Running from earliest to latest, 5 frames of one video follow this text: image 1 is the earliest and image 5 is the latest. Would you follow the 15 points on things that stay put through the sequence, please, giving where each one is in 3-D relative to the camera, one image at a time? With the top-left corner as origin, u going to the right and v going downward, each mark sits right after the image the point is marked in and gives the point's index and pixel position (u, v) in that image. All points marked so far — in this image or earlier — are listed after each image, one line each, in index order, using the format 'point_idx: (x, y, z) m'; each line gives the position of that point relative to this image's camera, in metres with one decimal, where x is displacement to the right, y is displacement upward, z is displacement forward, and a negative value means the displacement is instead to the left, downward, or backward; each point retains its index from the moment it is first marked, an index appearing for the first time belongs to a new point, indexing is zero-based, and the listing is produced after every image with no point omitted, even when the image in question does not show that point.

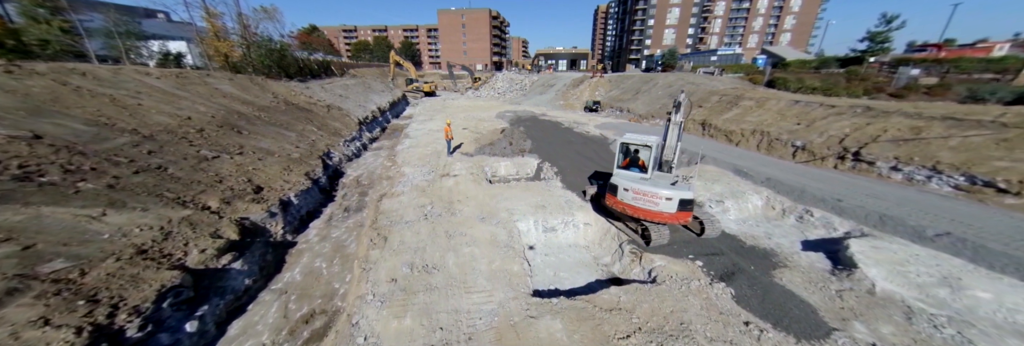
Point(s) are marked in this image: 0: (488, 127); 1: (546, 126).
0: (-1.5, +2.8, +17.6) m
1: (+2.5, +2.8, +17.7) m
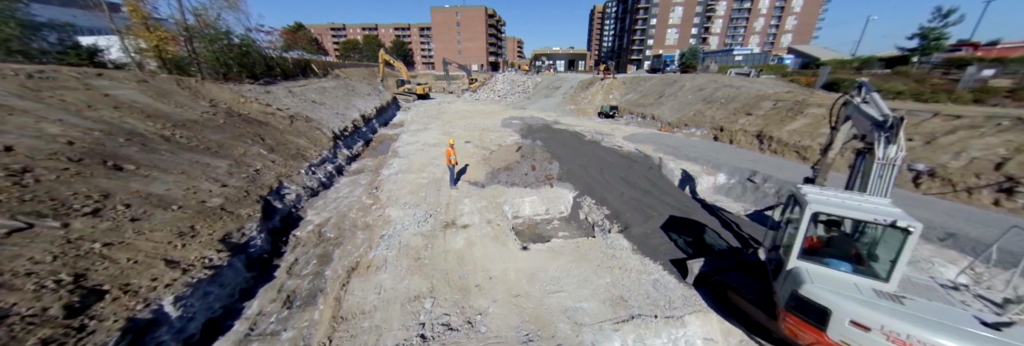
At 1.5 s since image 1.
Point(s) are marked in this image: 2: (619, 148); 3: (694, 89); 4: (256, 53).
0: (-0.9, +1.6, +14.5) m
1: (+3.1, +1.7, +14.6) m
2: (+5.1, +1.2, +13.1) m
3: (+13.2, +6.0, +19.8) m
4: (-17.3, +8.0, +18.3) m
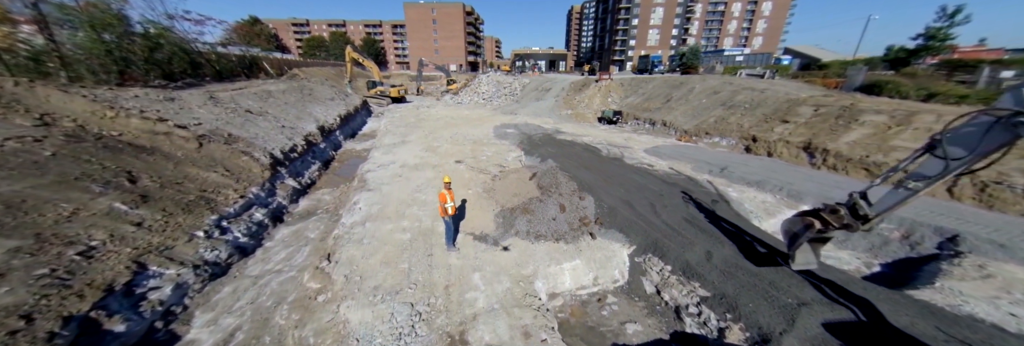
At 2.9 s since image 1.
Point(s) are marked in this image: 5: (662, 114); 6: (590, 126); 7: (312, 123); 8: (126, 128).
0: (-0.8, +0.6, +11.6) m
1: (+3.2, +0.7, +12.0) m
2: (+5.3, +0.2, +10.6) m
3: (+12.7, +5.3, +18.0) m
4: (-17.6, +6.5, +14.2) m
5: (+10.2, +4.0, +18.6) m
6: (+5.4, +3.2, +19.0) m
7: (-9.6, +2.4, +13.3) m
8: (-9.2, +1.1, +6.6) m
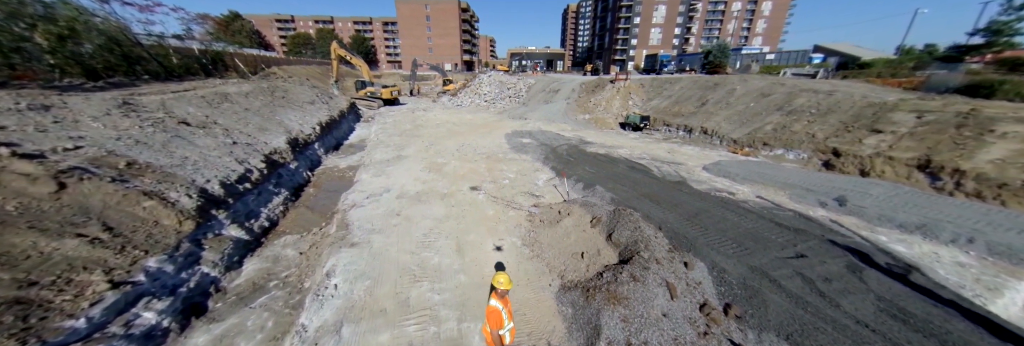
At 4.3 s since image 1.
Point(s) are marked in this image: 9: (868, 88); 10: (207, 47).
0: (+0.3, -0.4, +8.8) m
1: (+4.2, -0.1, +9.3) m
2: (+6.4, -0.6, +8.0) m
3: (+13.6, +4.4, +15.5) m
4: (-16.7, +5.5, +11.0) m
5: (+11.1, +3.1, +16.1) m
6: (+6.3, +2.4, +16.4) m
7: (-8.7, +1.5, +10.3) m
8: (-8.0, +0.1, +3.6) m
9: (+16.8, +4.0, +13.0) m
10: (-19.8, +8.1, +17.8) m
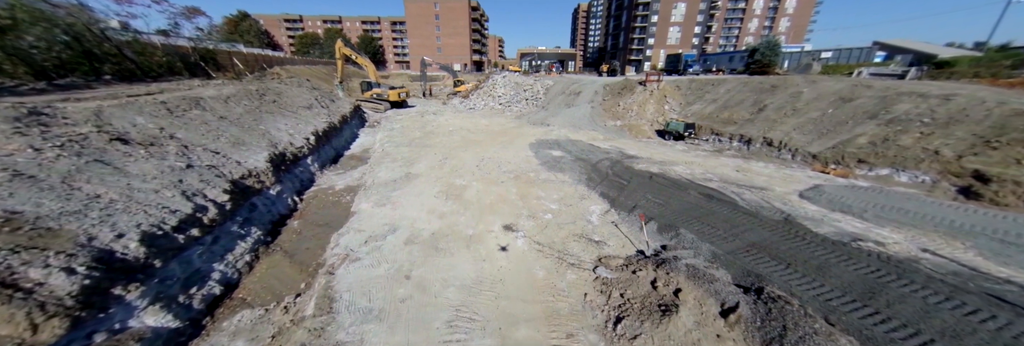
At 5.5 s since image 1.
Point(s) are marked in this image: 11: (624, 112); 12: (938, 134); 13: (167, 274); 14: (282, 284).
0: (+1.4, -1.2, +6.5) m
1: (+5.4, -1.0, +6.9) m
2: (+7.5, -1.5, +5.6) m
3: (+14.9, +3.5, +12.9) m
4: (-15.5, +4.8, +9.2) m
5: (+12.4, +2.2, +13.6) m
6: (+7.6, +1.5, +14.0) m
7: (-7.5, +0.7, +8.2) m
8: (-7.0, -0.6, +1.5) m
9: (+18.0, +3.1, +10.3) m
10: (-18.4, +7.4, +16.1) m
11: (+8.0, +4.5, +19.5) m
12: (+14.7, +1.4, +9.4) m
13: (-5.3, -1.6, +4.2) m
14: (-4.4, -2.0, +5.1) m
